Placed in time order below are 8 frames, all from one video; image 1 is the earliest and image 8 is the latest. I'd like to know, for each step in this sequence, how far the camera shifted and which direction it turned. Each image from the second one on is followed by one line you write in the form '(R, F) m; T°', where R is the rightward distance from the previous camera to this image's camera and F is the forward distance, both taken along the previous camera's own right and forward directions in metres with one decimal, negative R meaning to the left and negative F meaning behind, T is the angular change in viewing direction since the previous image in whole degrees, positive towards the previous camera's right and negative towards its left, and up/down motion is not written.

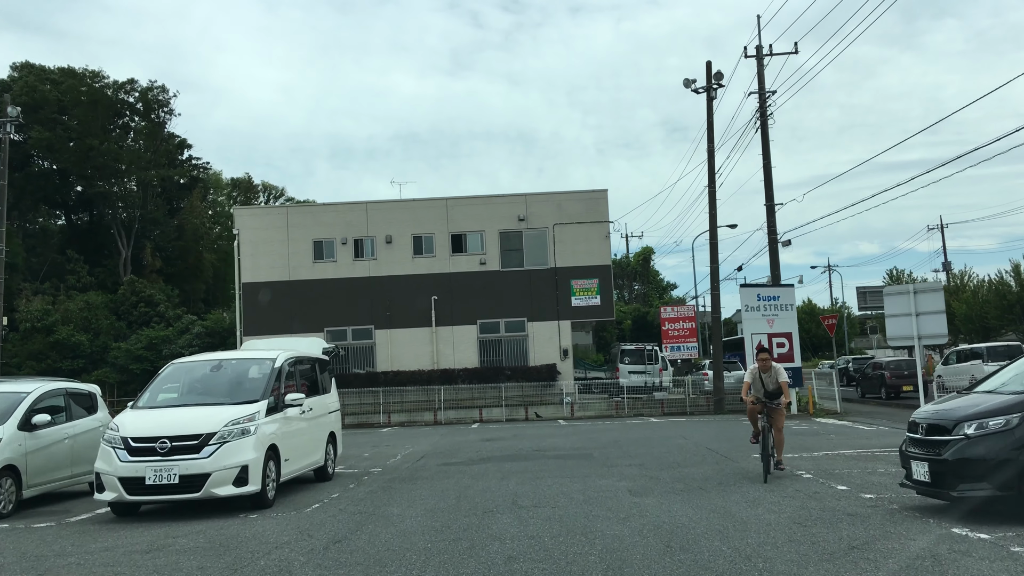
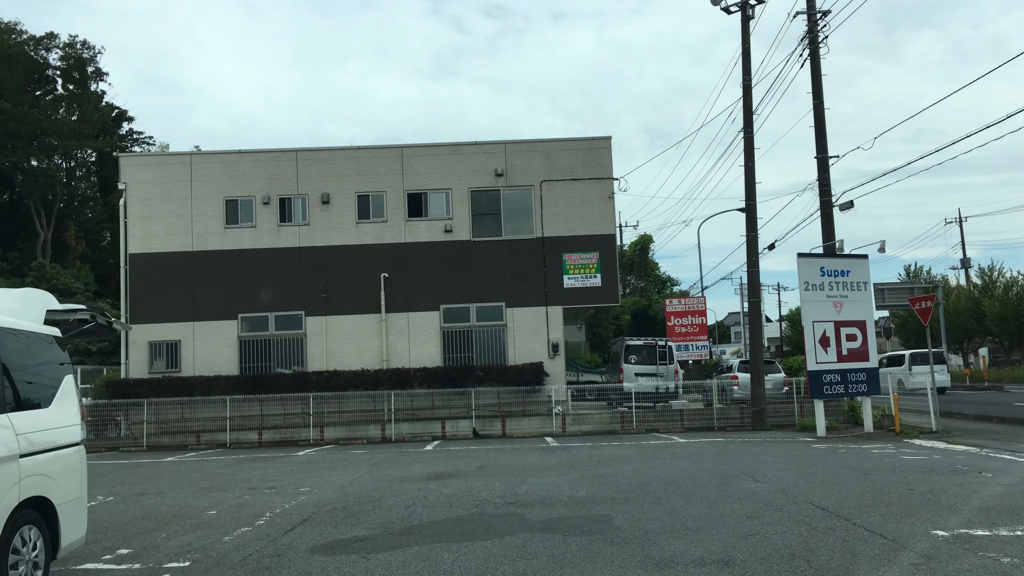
(+0.3, +6.8) m; +1°
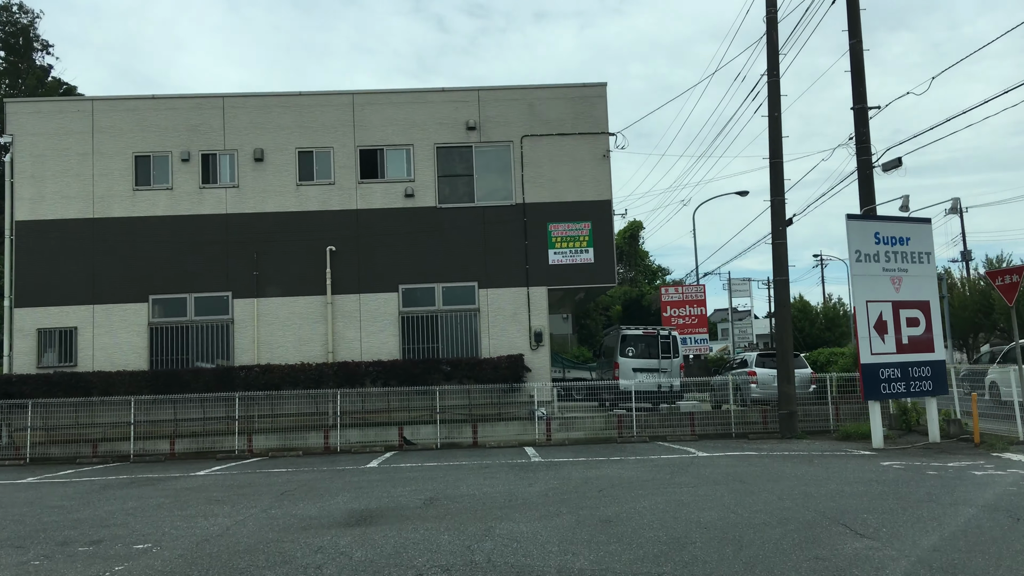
(+0.2, +4.0) m; +1°
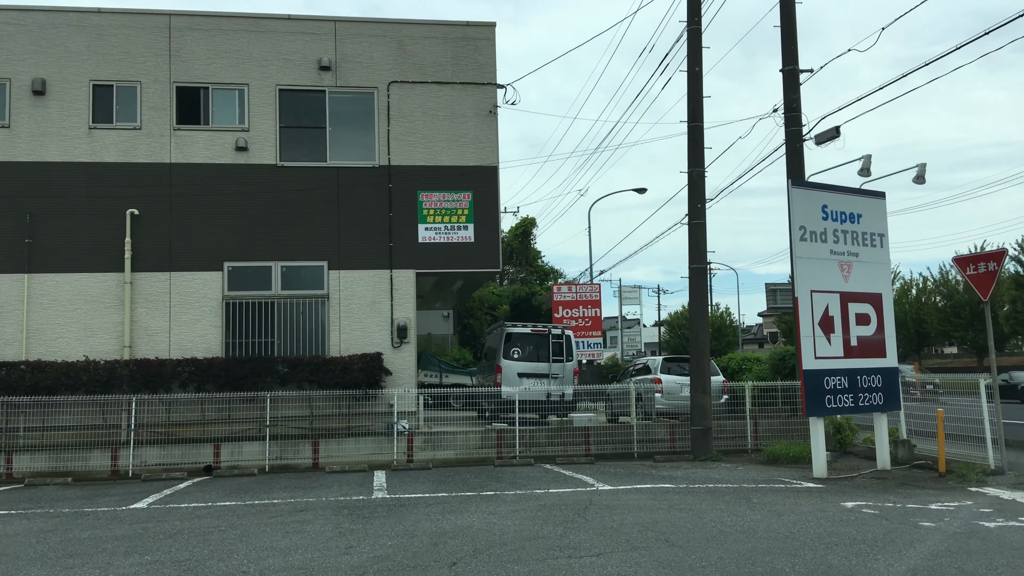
(+0.6, +3.5) m; +7°
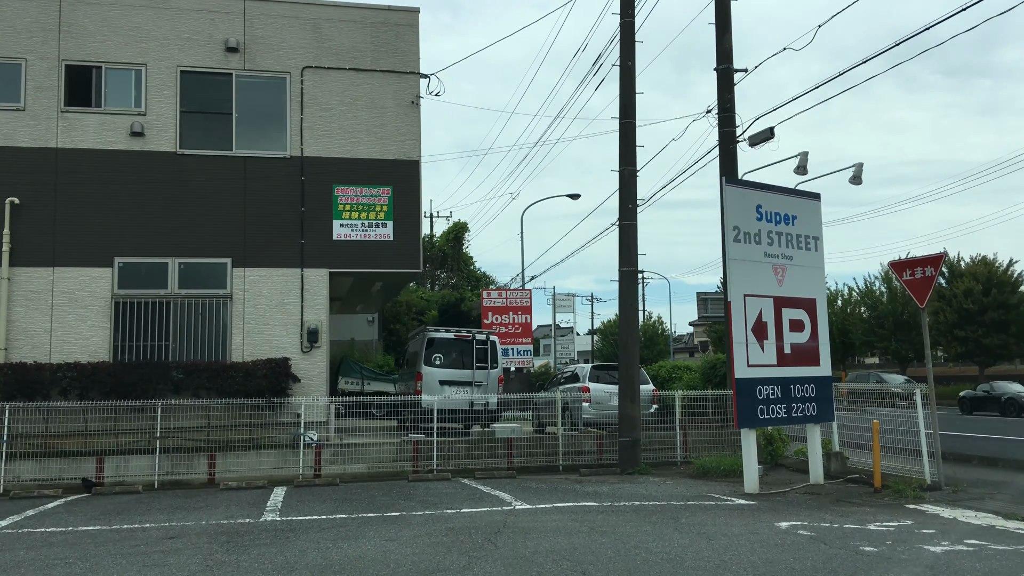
(+0.2, +0.8) m; +4°
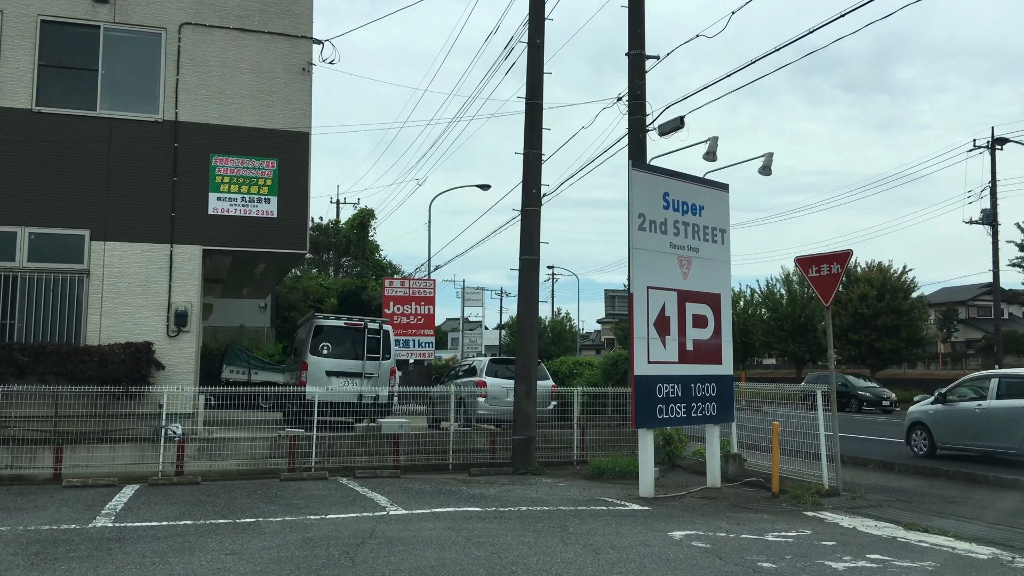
(+0.3, +0.8) m; +6°
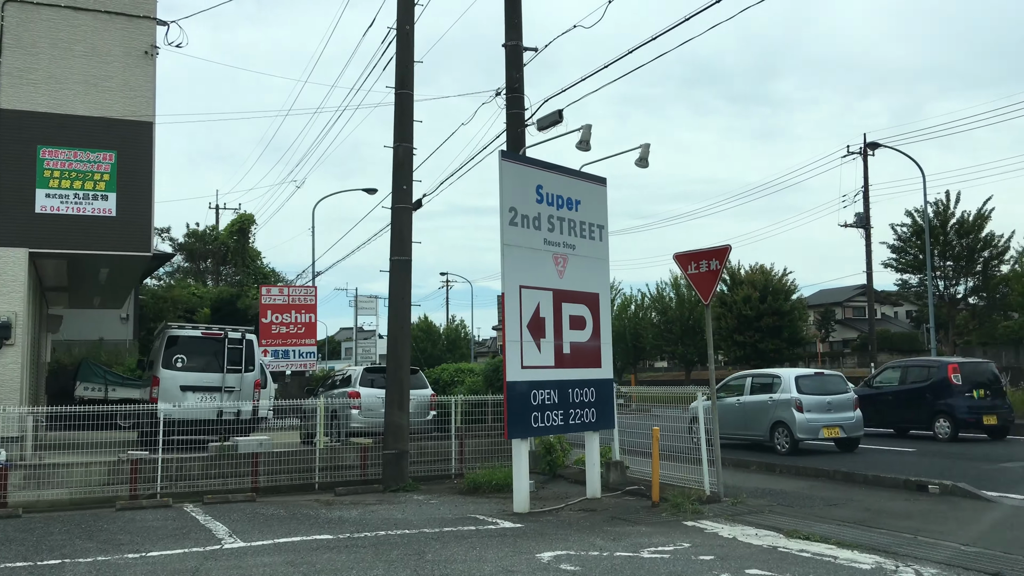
(+0.4, +0.7) m; +7°
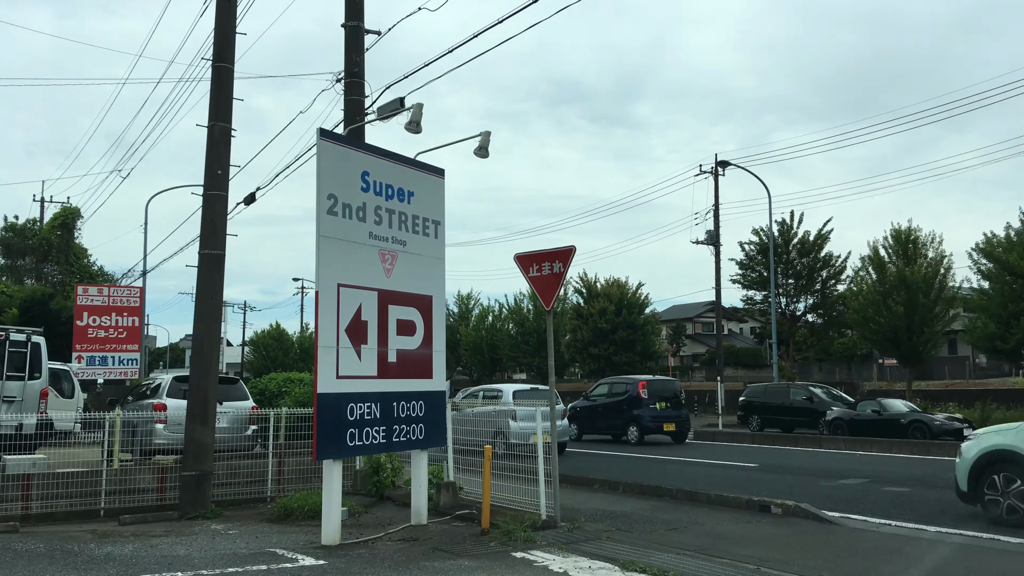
(+0.4, +1.0) m; +9°
